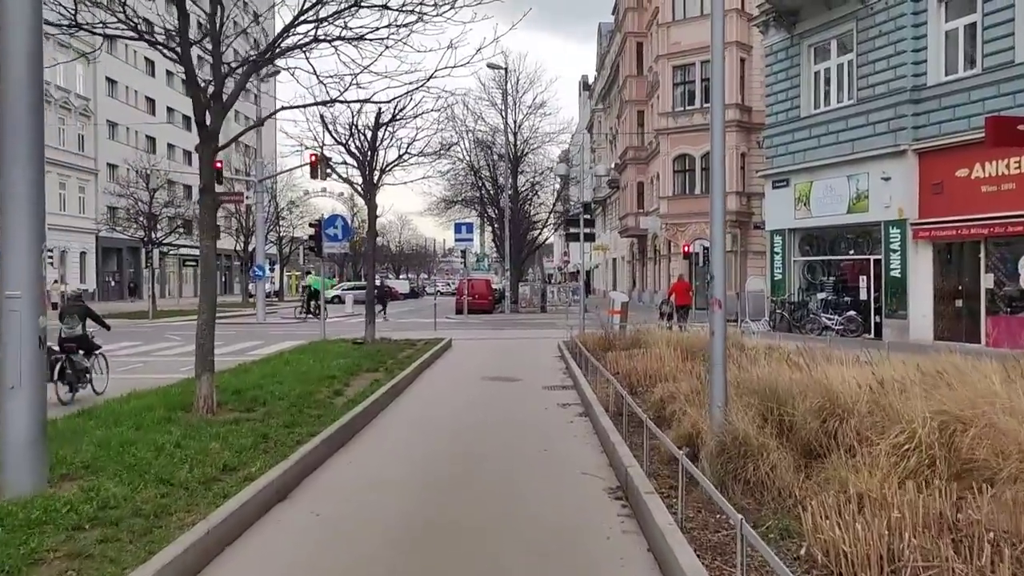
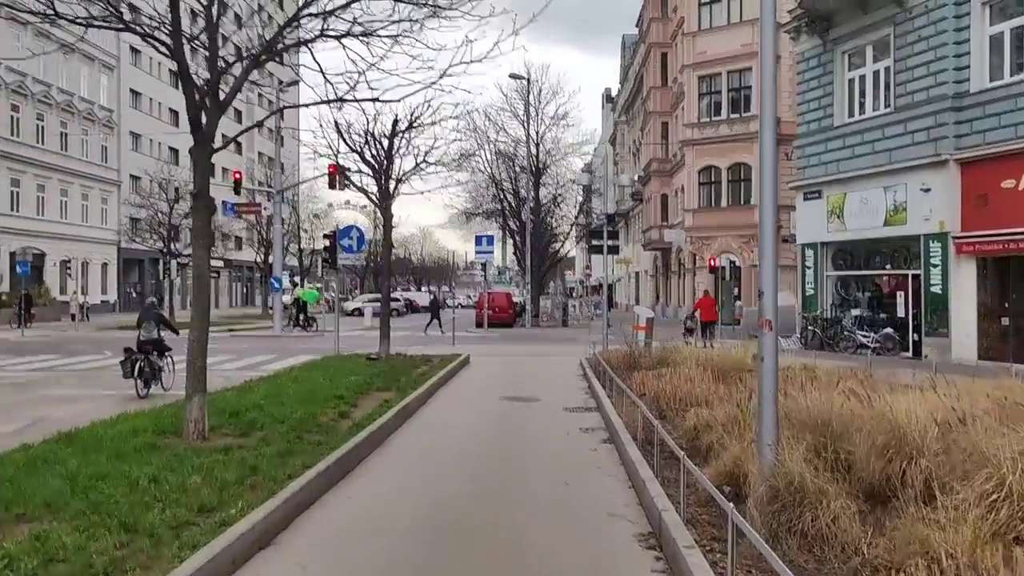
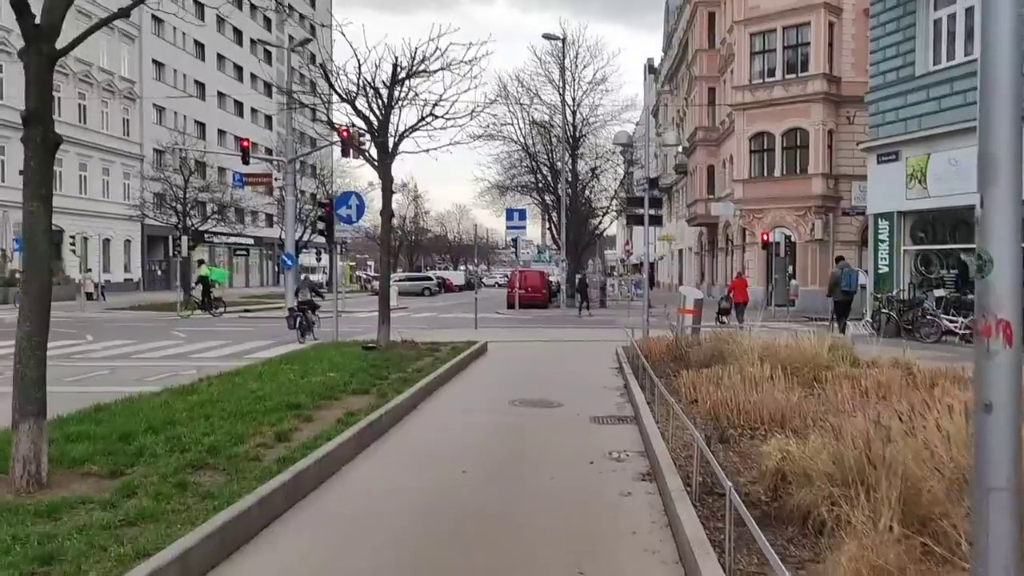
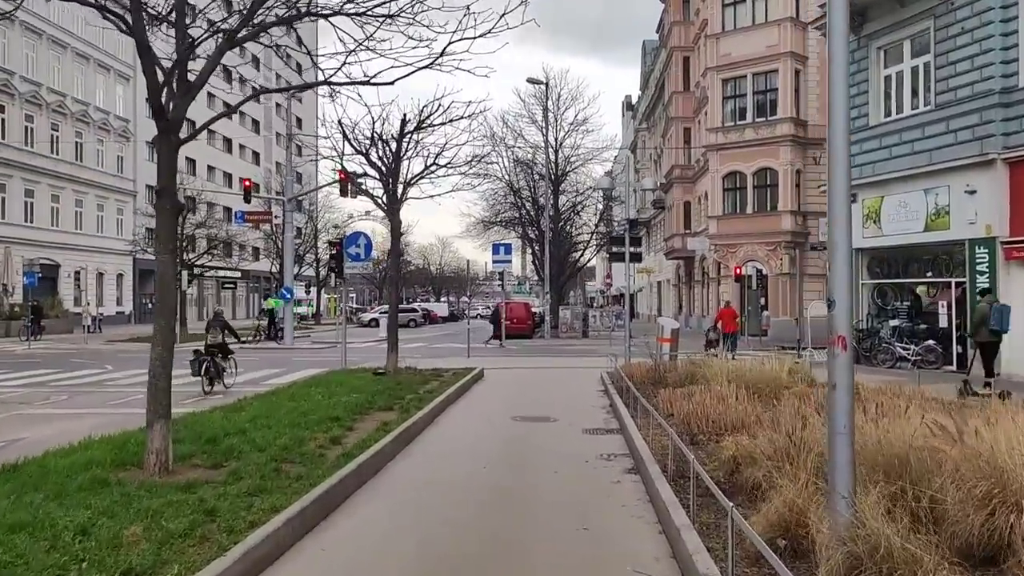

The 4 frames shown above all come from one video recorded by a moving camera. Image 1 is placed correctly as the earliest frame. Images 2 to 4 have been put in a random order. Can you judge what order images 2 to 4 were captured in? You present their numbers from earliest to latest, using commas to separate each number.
2, 4, 3
